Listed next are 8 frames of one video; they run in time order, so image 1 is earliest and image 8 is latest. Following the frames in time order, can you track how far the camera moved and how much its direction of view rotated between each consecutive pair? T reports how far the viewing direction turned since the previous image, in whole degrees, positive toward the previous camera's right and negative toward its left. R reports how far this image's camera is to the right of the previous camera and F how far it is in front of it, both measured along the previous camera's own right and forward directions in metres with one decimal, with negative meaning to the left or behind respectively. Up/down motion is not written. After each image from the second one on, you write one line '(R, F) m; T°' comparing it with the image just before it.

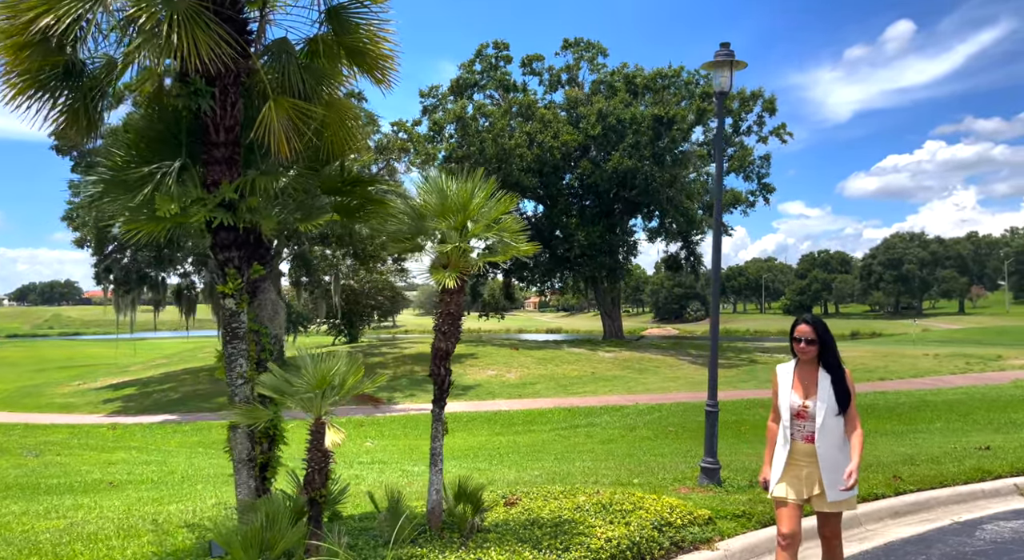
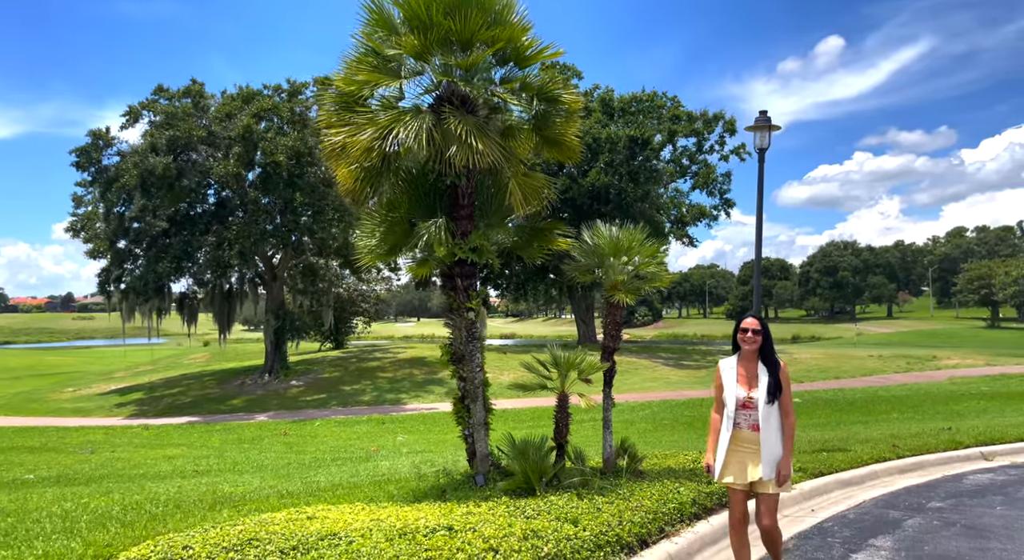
(-1.9, -1.9) m; +4°
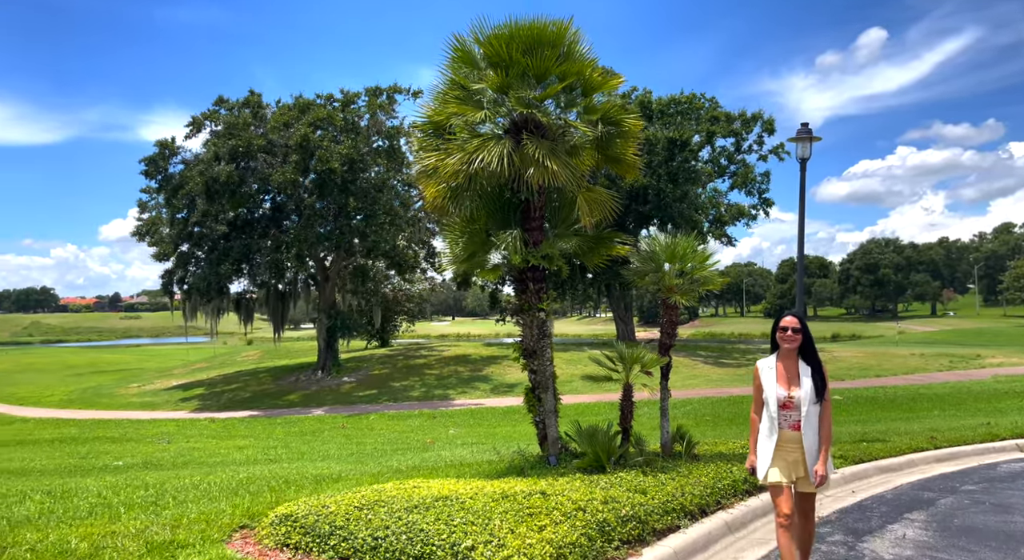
(-0.3, -0.8) m; -3°
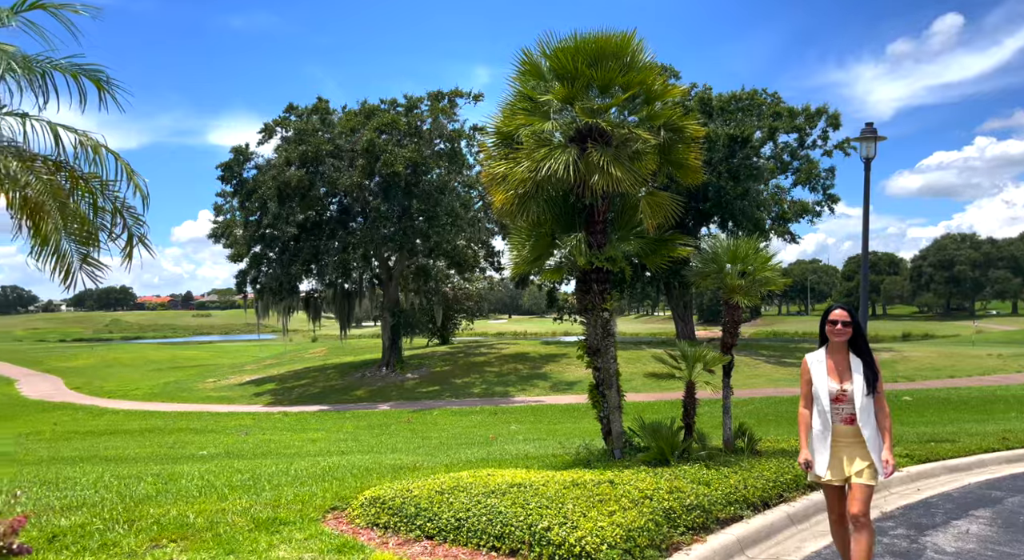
(-0.1, -0.4) m; -4°
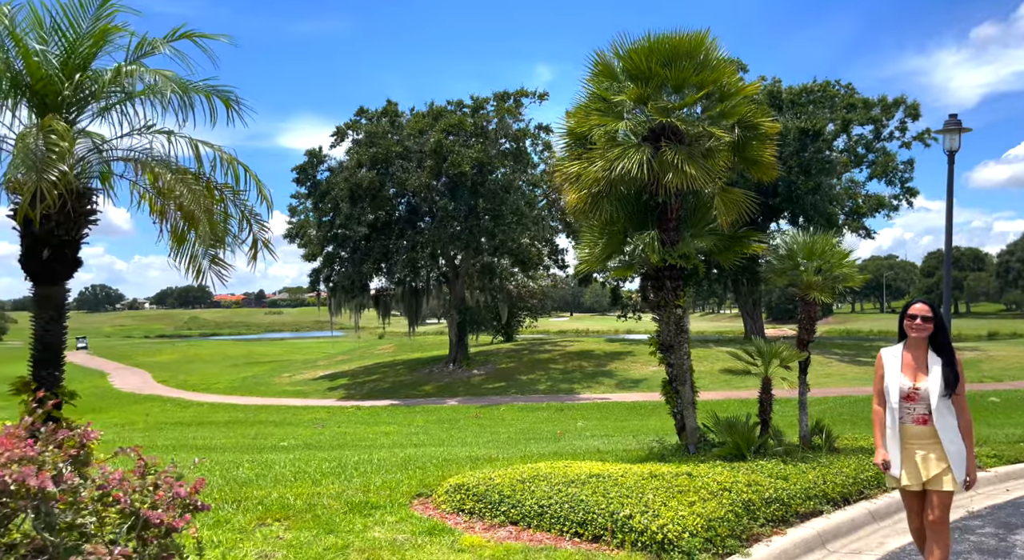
(-0.1, -0.2) m; -5°
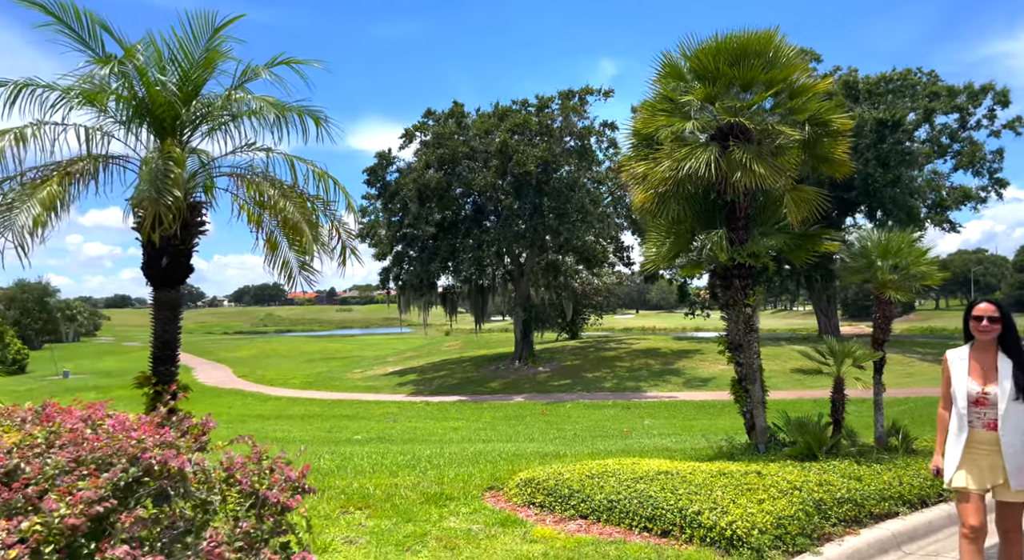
(0.0, -0.2) m; -5°
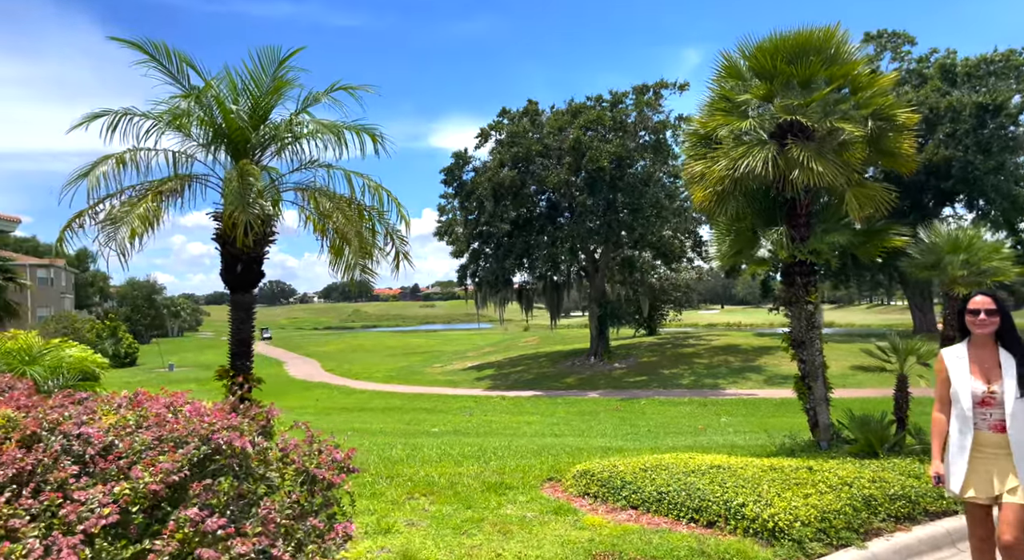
(+0.2, -0.3) m; -6°
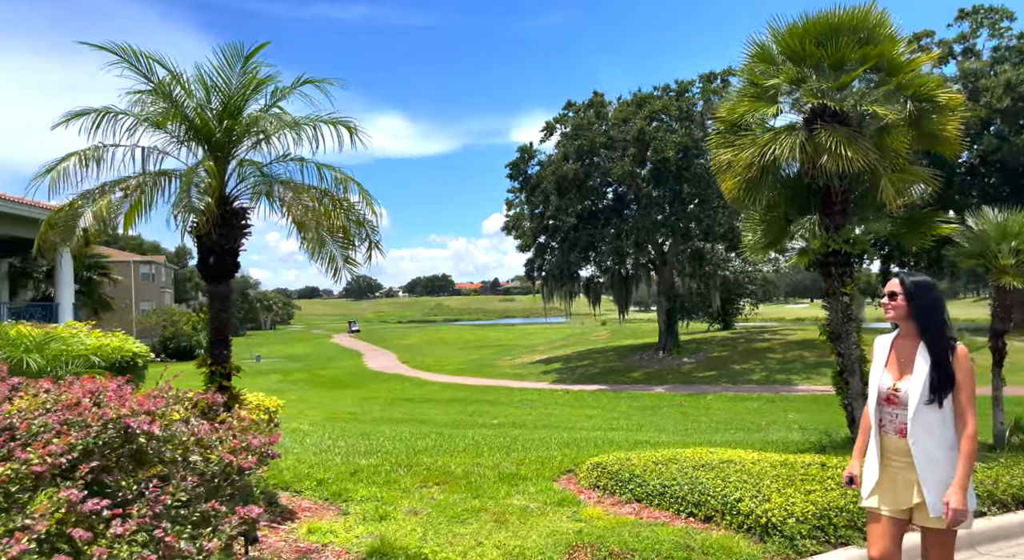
(+0.6, 0.0) m; -6°
